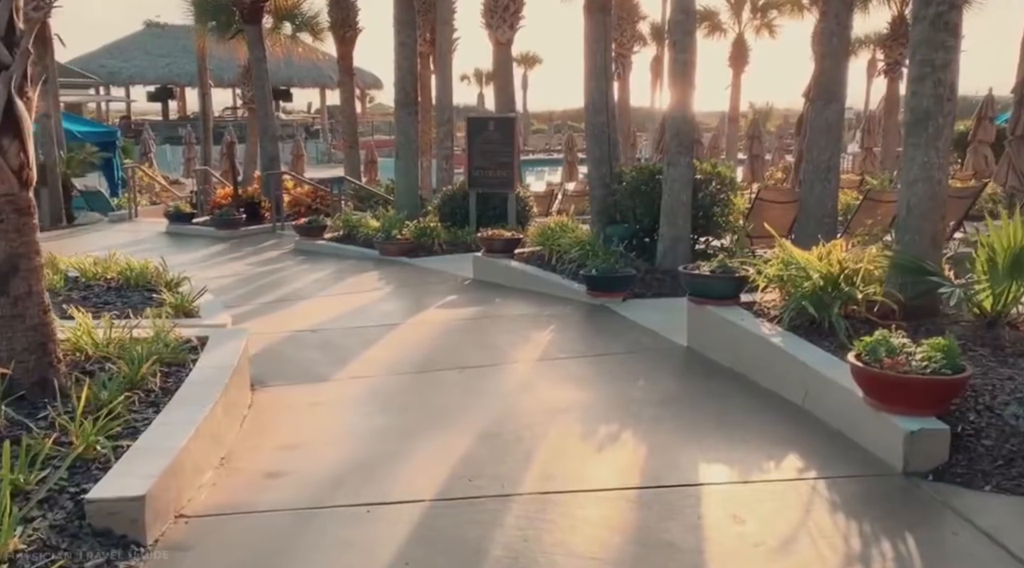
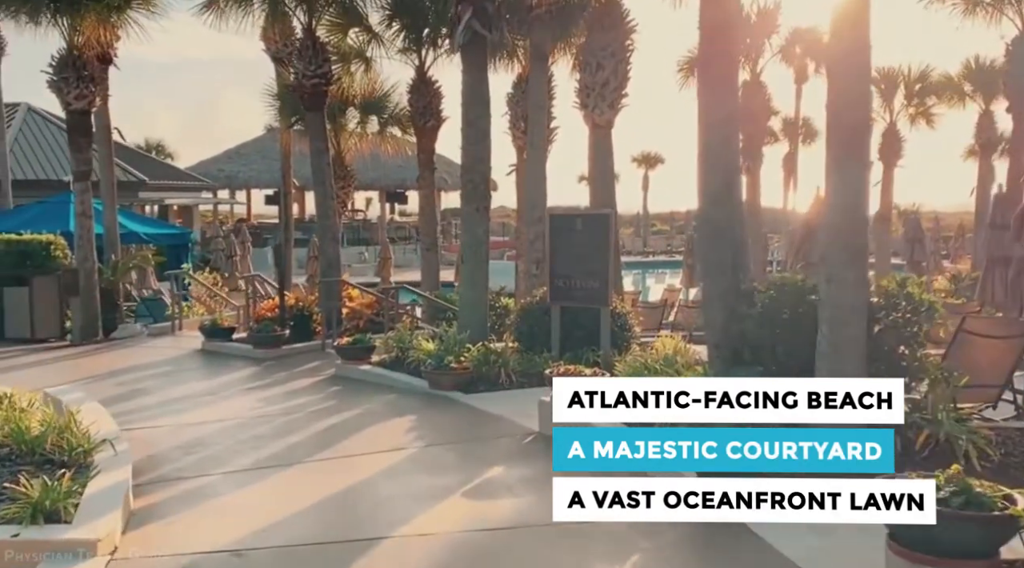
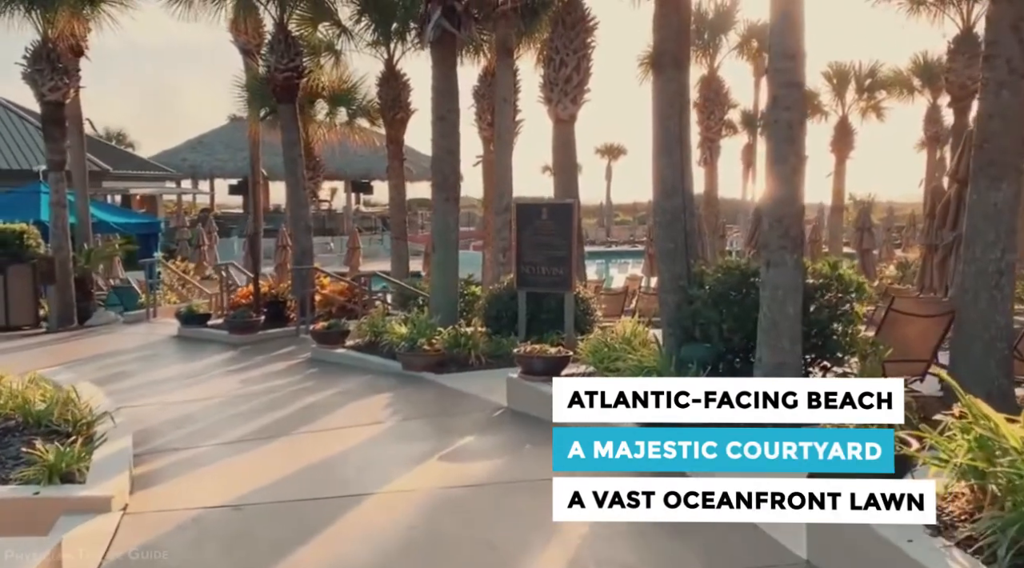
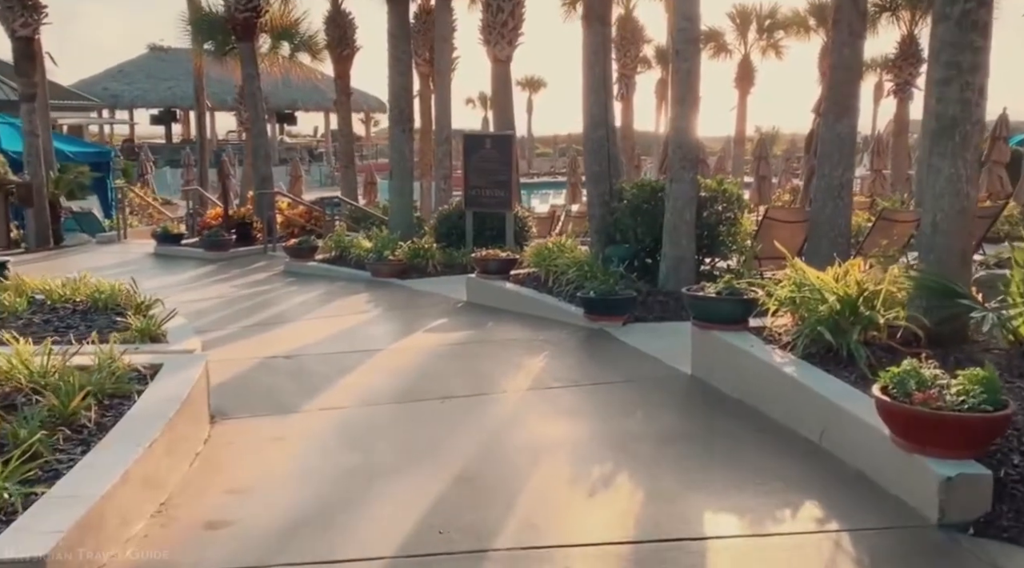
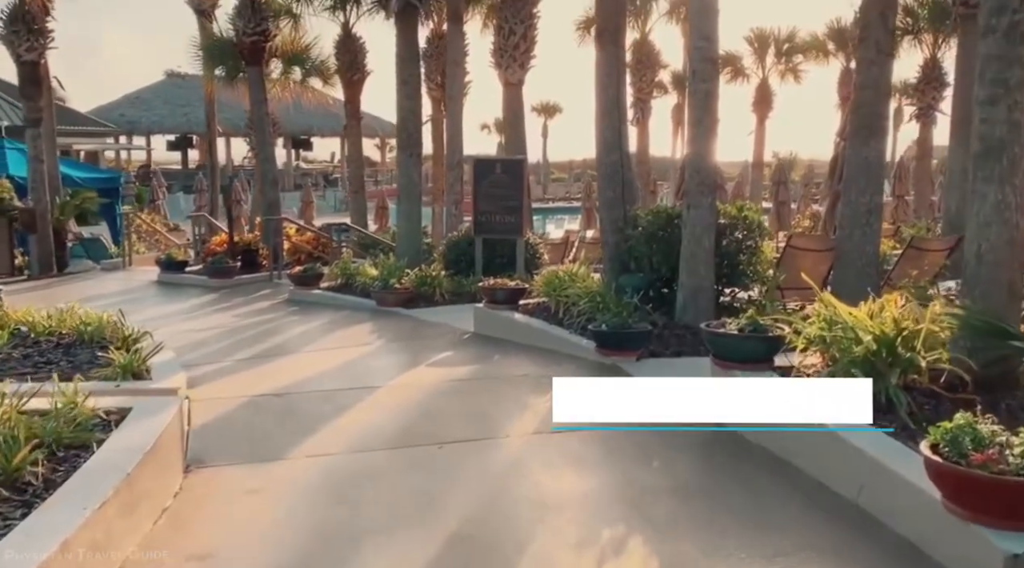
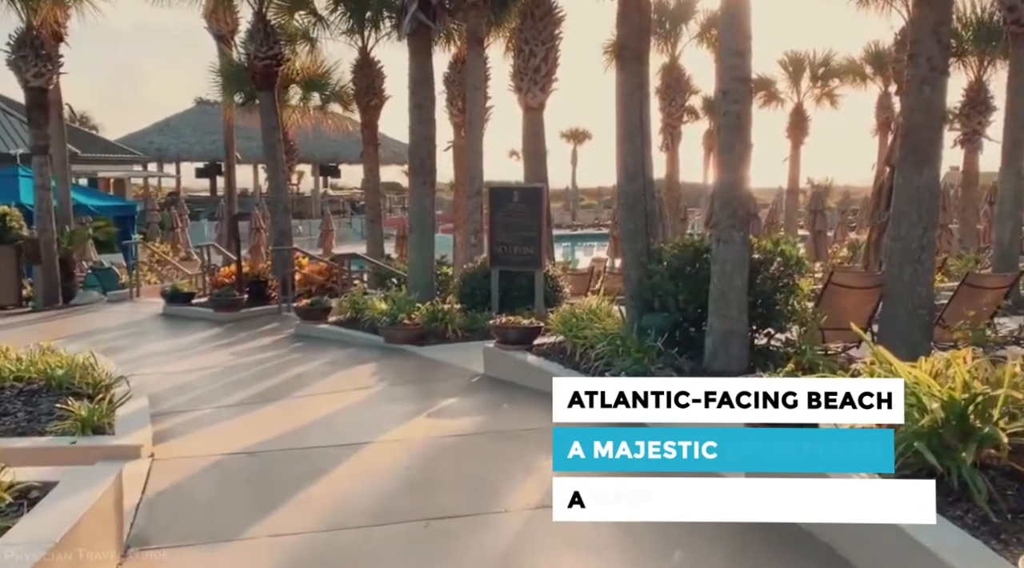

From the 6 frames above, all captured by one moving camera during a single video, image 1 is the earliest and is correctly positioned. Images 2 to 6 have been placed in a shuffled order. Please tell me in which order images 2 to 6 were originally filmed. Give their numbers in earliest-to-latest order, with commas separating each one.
4, 5, 6, 3, 2
